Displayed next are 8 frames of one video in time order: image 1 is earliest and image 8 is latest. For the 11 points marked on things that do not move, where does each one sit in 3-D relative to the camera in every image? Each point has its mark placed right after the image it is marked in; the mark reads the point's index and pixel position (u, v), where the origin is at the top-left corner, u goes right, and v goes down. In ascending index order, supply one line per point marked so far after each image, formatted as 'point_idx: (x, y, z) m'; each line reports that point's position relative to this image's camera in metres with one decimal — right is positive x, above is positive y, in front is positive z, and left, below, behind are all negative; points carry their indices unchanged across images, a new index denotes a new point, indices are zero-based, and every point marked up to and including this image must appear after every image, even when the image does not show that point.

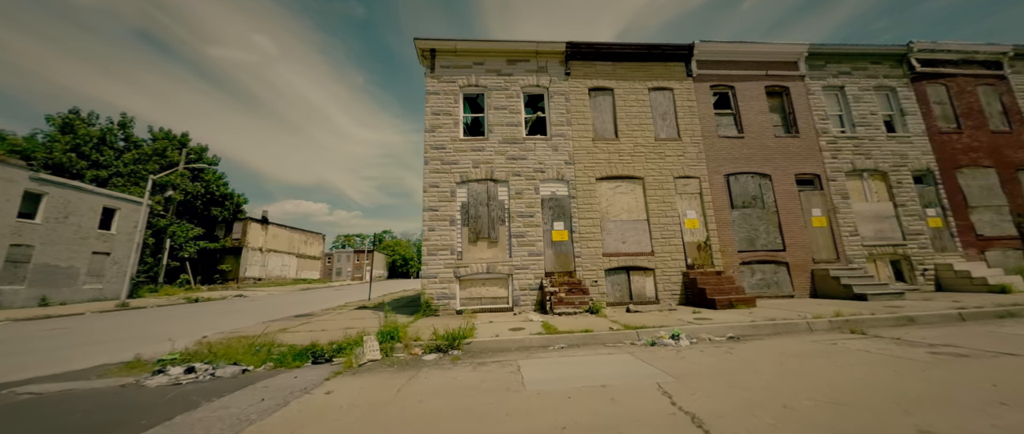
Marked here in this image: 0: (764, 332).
0: (+5.1, -2.3, +6.1) m
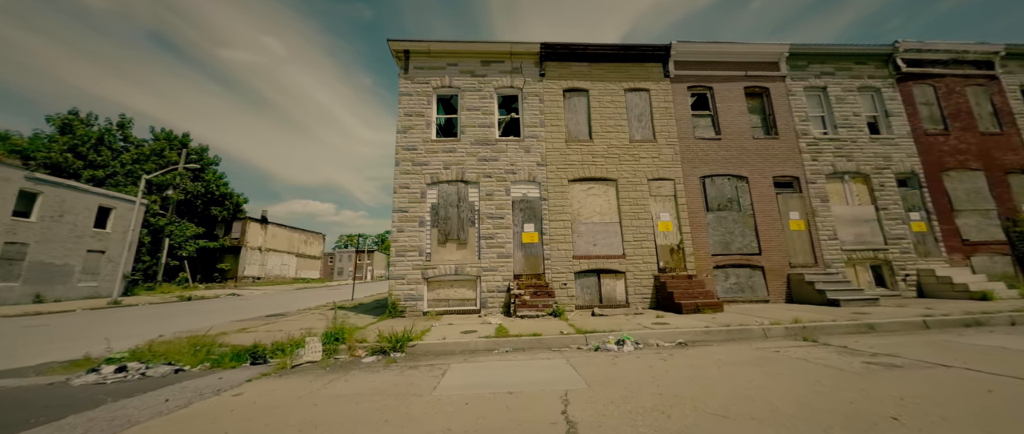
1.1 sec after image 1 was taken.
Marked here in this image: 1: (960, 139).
0: (+4.1, -2.4, +5.9) m
1: (+16.4, +2.8, +11.0) m
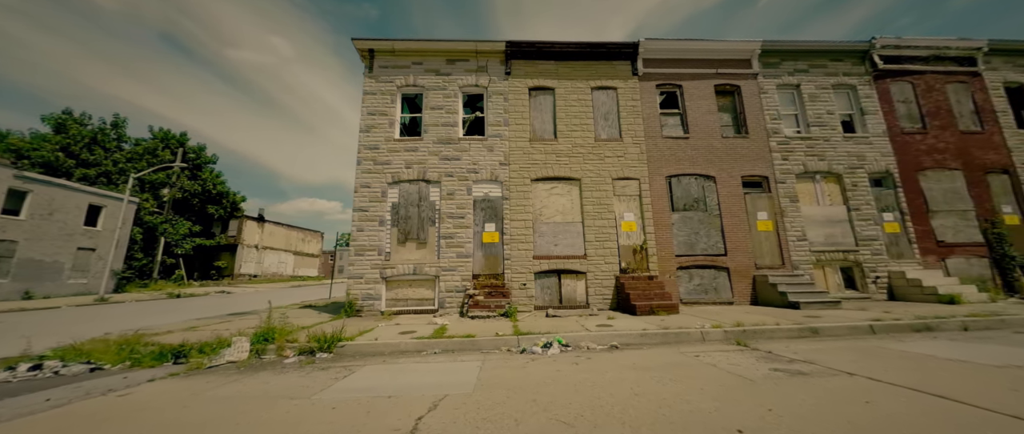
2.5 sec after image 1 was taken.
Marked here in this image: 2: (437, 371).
0: (+2.7, -2.4, +5.8) m
1: (+15.2, +2.8, +10.7) m
2: (-1.1, -2.3, +4.5) m
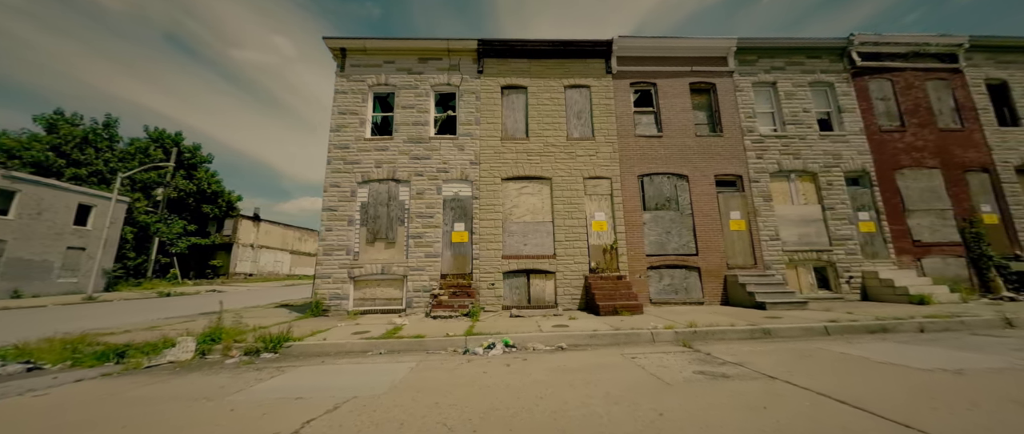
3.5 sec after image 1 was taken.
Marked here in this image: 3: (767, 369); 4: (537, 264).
0: (+1.7, -2.4, +5.8) m
1: (+14.2, +2.8, +10.5) m
2: (-2.1, -2.3, +4.4) m
3: (+3.3, -2.0, +3.9) m
4: (+0.8, -1.5, +9.3) m
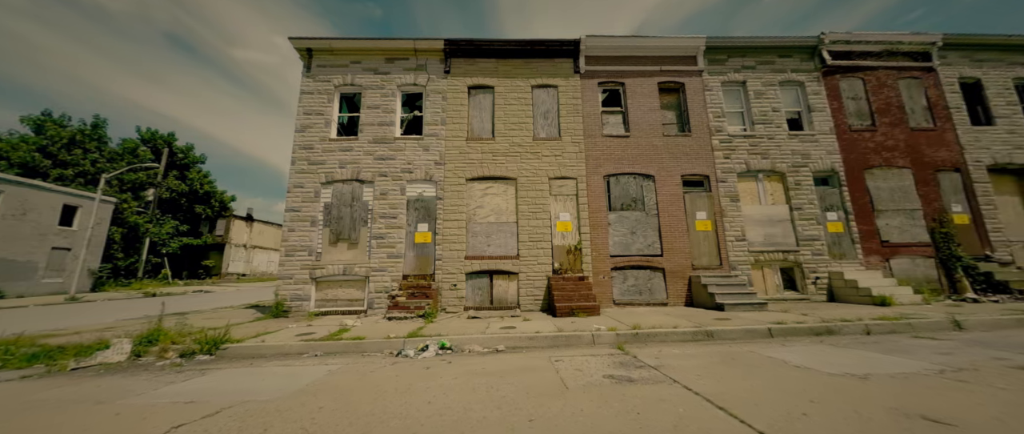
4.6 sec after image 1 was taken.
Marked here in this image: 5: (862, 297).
0: (+0.6, -2.4, +5.7) m
1: (+13.1, +2.8, +10.4) m
2: (-3.3, -2.3, +4.4) m
3: (+2.1, -2.0, +3.8) m
4: (-0.4, -1.5, +9.3) m
5: (+9.9, -2.3, +8.5) m
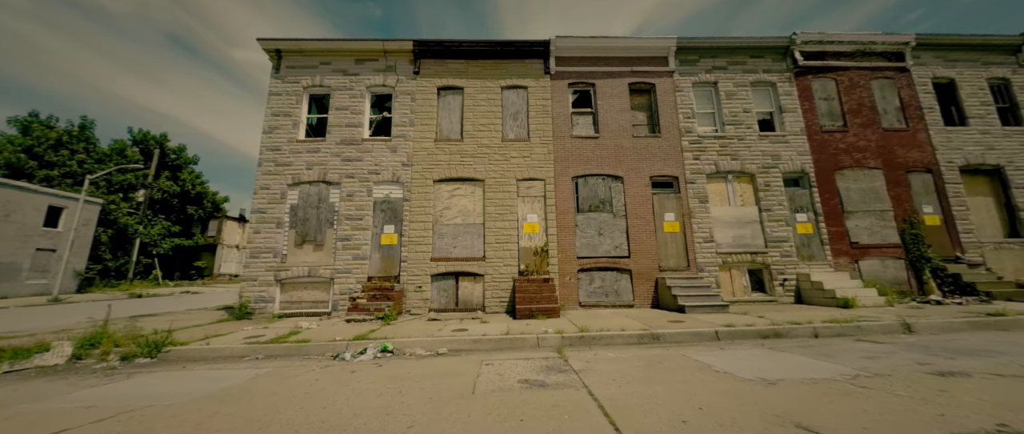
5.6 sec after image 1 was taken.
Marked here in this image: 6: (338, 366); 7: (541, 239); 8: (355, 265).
0: (-0.5, -2.5, +5.7) m
1: (+12.0, +2.8, +10.4) m
2: (-4.4, -2.4, +4.4) m
3: (+1.0, -2.0, +3.8) m
4: (-1.4, -1.5, +9.3) m
5: (+8.8, -2.3, +8.4) m
6: (-2.7, -2.3, +4.7) m
7: (+0.9, -0.7, +9.5) m
8: (-4.8, -1.5, +9.2) m
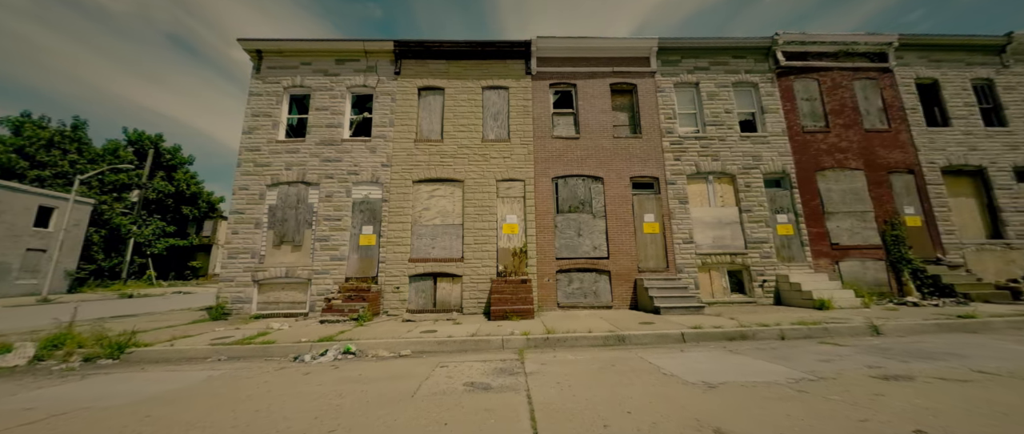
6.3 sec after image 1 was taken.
0: (-1.2, -2.5, +5.7) m
1: (+11.3, +2.8, +10.3) m
2: (-5.0, -2.4, +4.4) m
3: (+0.4, -2.0, +3.8) m
4: (-2.1, -1.5, +9.2) m
5: (+8.2, -2.3, +8.4) m
6: (-3.4, -2.4, +4.7) m
7: (+0.3, -0.7, +9.5) m
8: (-5.5, -1.5, +9.2) m
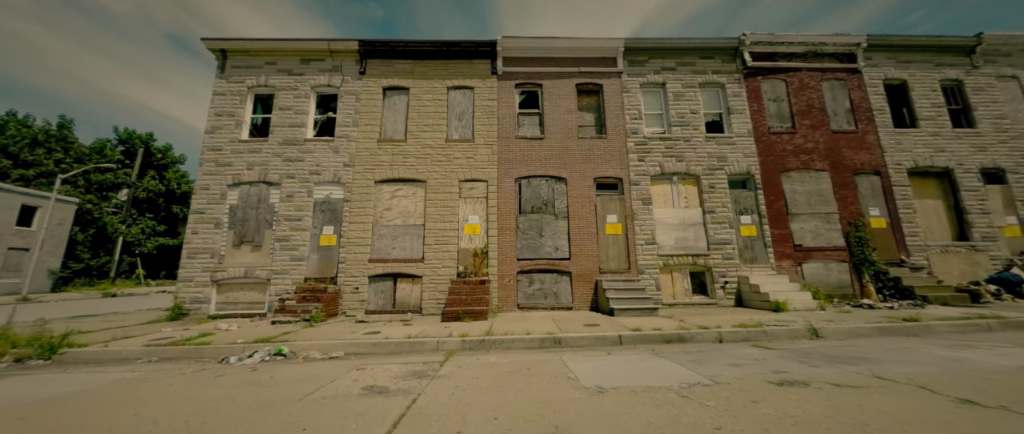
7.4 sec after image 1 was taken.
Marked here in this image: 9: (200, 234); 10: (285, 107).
0: (-2.4, -2.5, +5.6) m
1: (+10.1, +2.7, +10.3) m
2: (-6.3, -2.4, +4.3) m
3: (-0.9, -2.1, +3.7) m
4: (-3.3, -1.6, +9.2) m
5: (+6.9, -2.4, +8.3) m
6: (-4.6, -2.4, +4.6) m
7: (-1.0, -0.7, +9.5) m
8: (-6.7, -1.5, +9.1) m
9: (-9.7, -0.5, +9.3) m
10: (-7.7, +3.7, +10.1) m
